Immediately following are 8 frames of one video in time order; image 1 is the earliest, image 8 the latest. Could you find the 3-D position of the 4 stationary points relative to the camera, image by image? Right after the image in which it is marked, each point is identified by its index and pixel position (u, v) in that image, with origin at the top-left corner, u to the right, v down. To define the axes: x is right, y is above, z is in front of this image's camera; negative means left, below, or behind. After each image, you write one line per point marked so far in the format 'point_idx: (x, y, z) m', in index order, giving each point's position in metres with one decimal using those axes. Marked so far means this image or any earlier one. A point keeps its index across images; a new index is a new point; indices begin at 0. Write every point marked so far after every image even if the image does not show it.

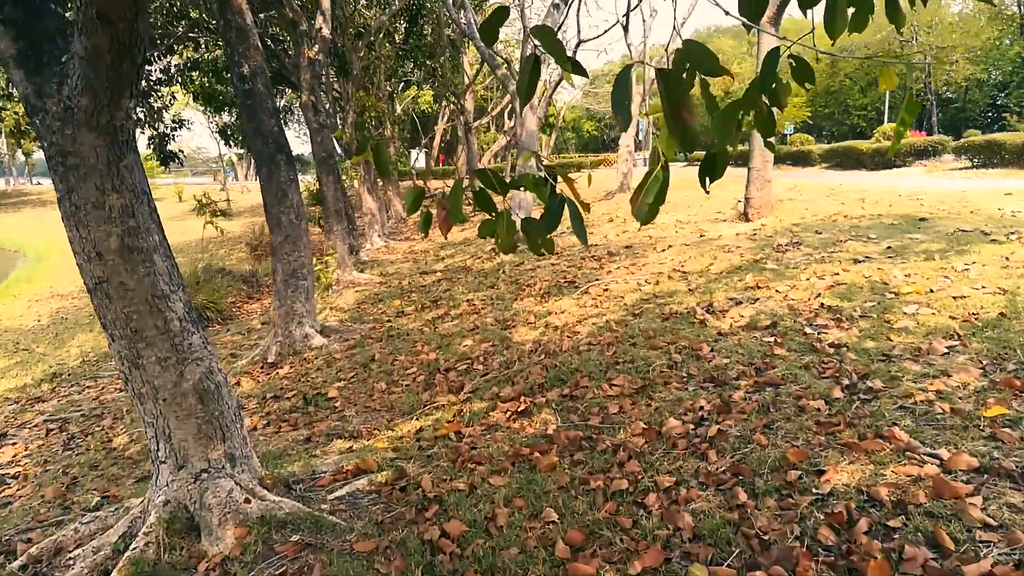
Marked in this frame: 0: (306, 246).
0: (-1.9, +0.4, +7.2) m
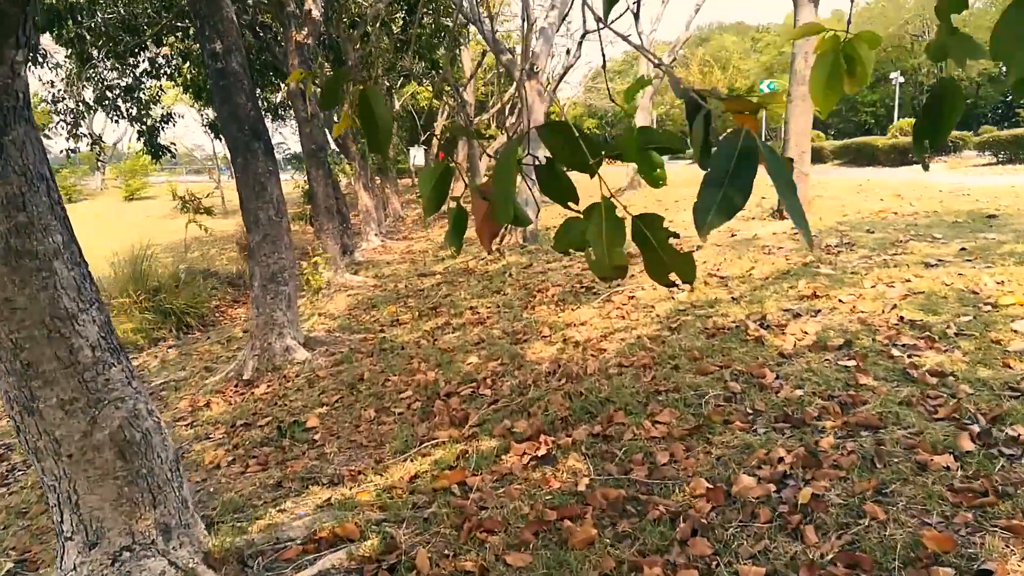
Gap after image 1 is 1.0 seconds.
0: (-1.8, +0.3, +6.4) m
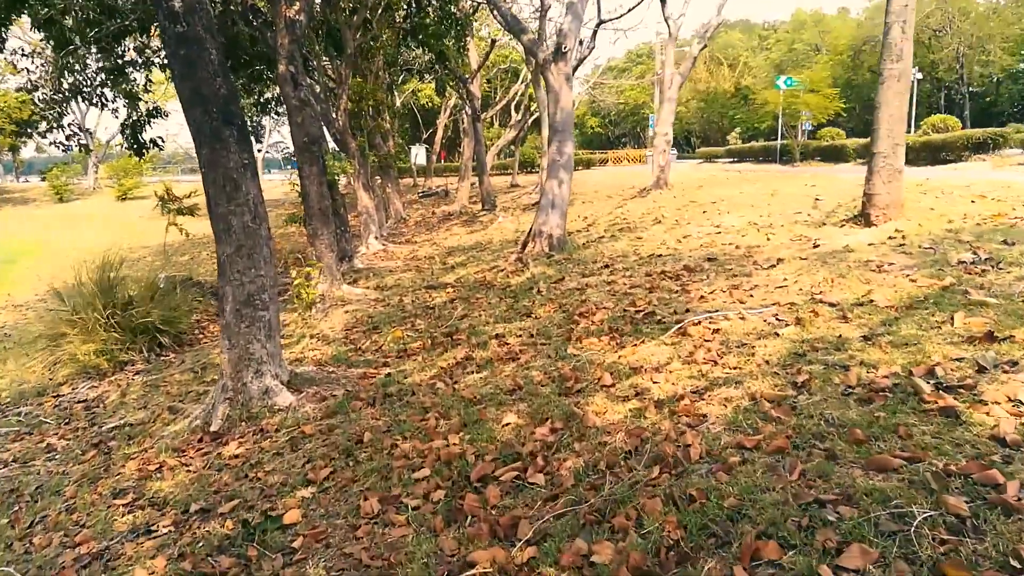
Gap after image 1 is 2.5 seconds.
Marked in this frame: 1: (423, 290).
0: (-1.5, +0.2, +5.1) m
1: (-1.0, 0.0, +9.0) m
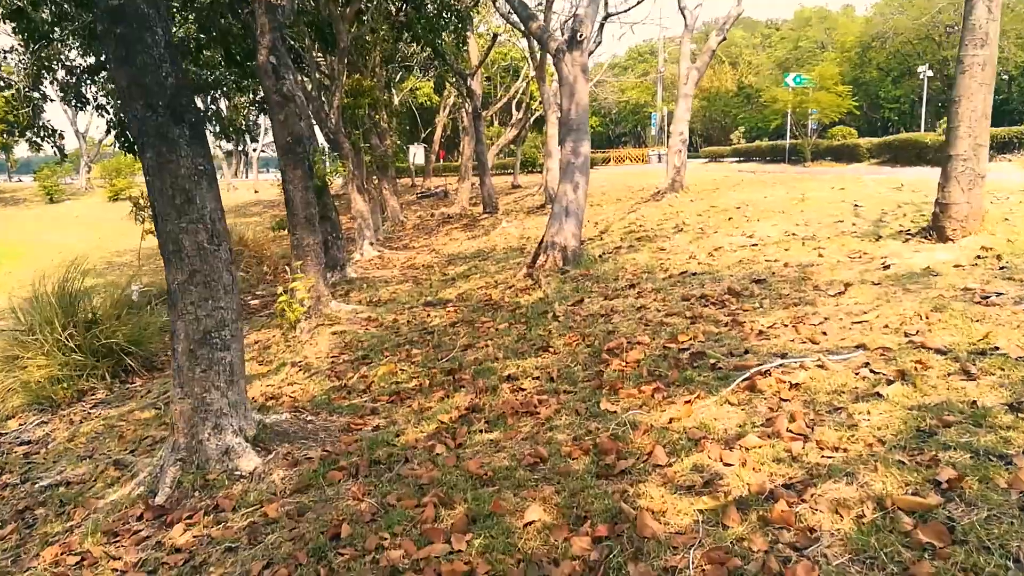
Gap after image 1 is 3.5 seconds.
0: (-1.5, 0.0, +4.1) m
1: (-0.9, -0.2, +8.1) m
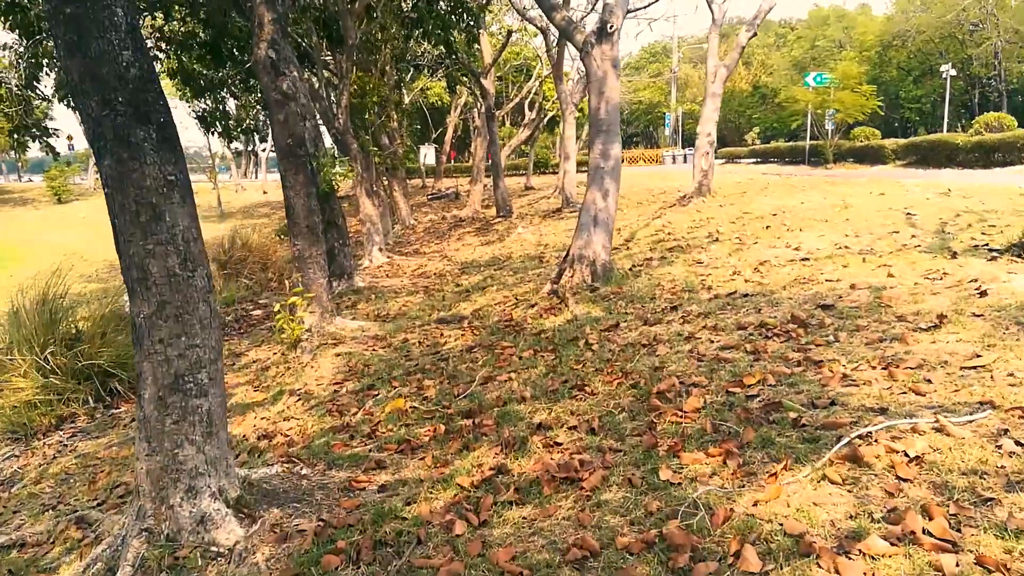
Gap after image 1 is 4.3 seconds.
0: (-1.3, -0.1, +3.4) m
1: (-0.7, -0.3, +7.4) m
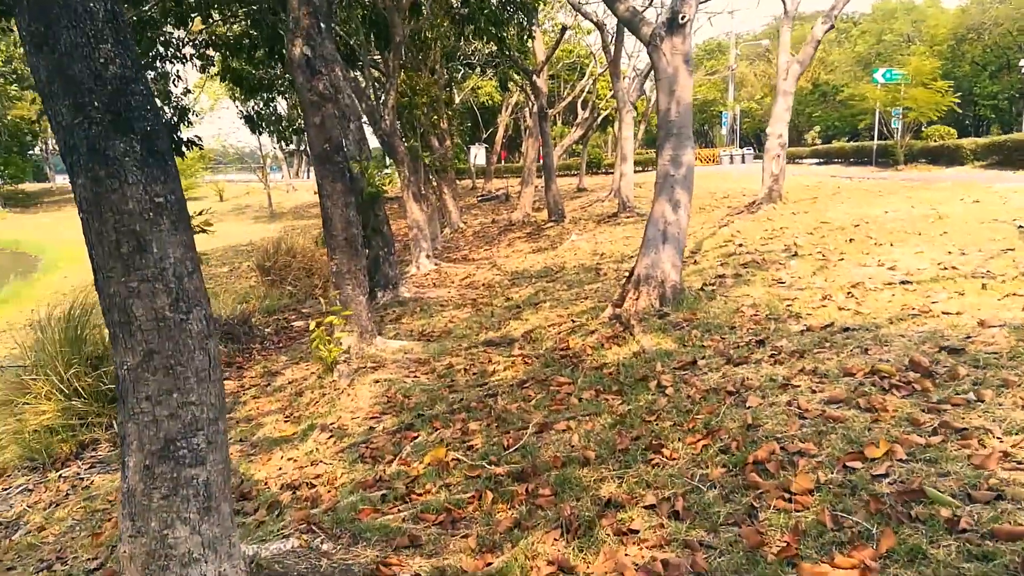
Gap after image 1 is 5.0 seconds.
0: (-1.1, -0.3, +2.8) m
1: (-0.3, -0.5, +6.7) m
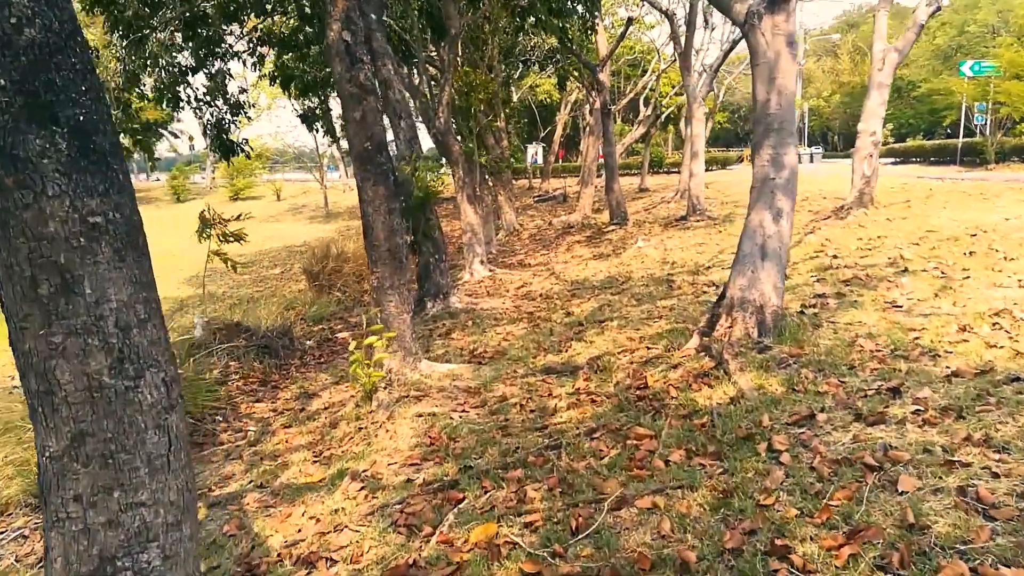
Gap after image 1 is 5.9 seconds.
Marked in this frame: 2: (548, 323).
0: (-0.9, -0.4, +2.0) m
1: (+0.2, -0.6, +5.8) m
2: (+0.4, -0.3, +8.1) m
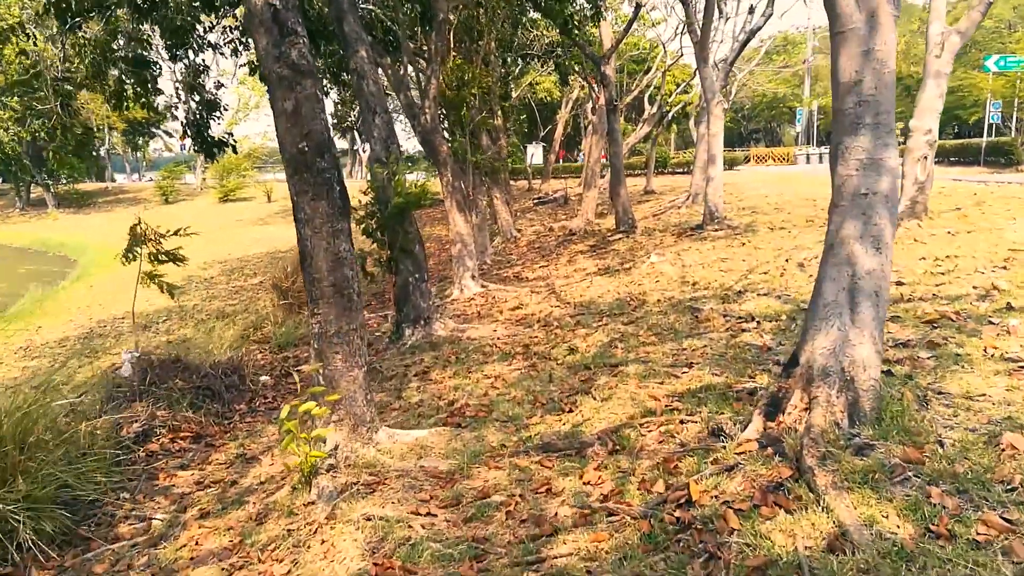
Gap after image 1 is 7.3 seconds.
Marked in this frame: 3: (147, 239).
0: (-1.0, -0.7, +0.5) m
1: (+0.1, -0.9, +4.4) m
2: (+0.3, -0.6, +6.6) m
3: (-3.3, +0.4, +7.3) m
